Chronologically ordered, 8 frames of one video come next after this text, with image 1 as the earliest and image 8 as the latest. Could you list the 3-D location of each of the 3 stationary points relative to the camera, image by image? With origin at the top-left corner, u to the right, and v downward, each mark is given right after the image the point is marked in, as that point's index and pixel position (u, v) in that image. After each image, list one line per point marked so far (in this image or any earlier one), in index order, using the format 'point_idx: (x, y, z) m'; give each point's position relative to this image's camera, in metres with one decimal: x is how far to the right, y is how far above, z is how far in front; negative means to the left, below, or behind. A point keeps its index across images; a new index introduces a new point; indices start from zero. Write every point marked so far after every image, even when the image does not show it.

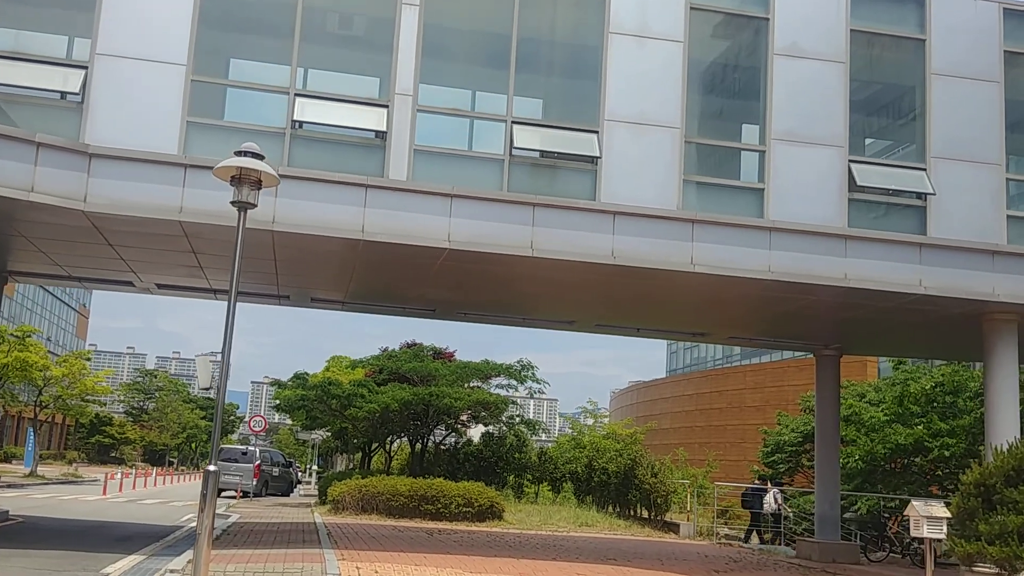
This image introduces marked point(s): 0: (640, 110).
0: (+1.9, +2.6, +14.5) m
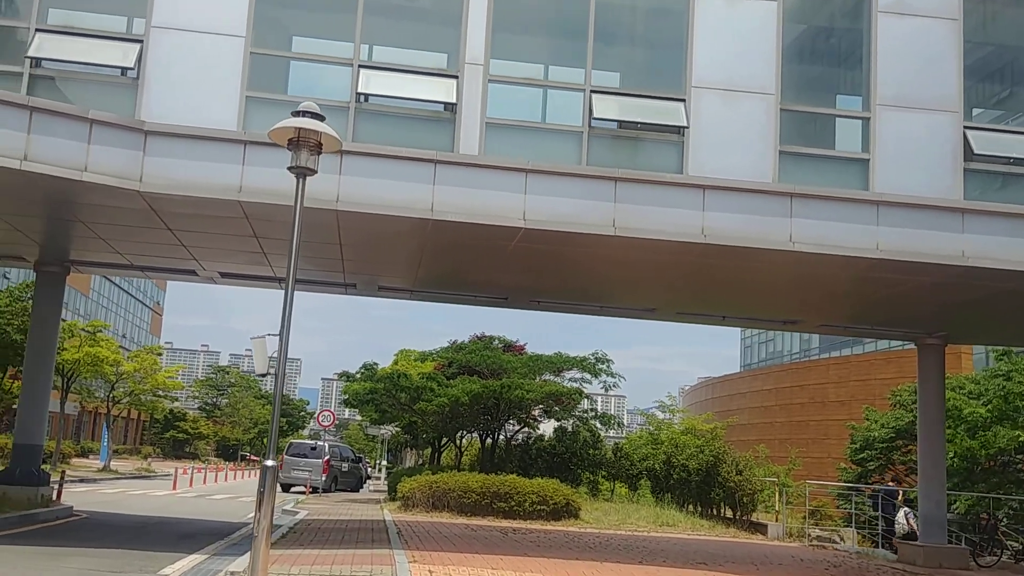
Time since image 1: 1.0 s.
0: (+2.9, +2.8, +13.3) m
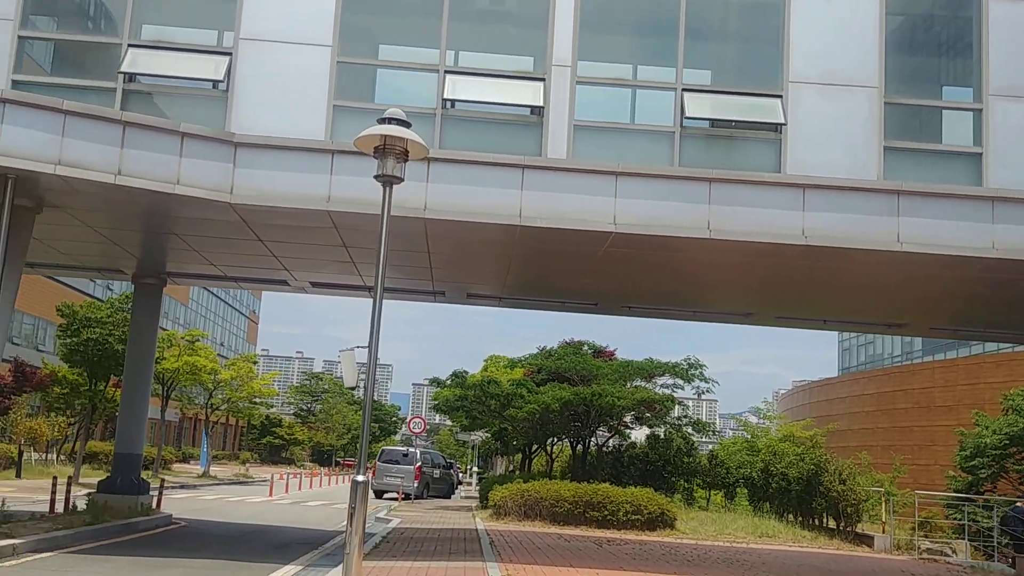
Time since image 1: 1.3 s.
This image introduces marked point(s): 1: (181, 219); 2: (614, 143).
0: (+4.0, +2.8, +12.7) m
1: (-4.5, +0.9, +13.5) m
2: (+1.3, +1.8, +12.7) m
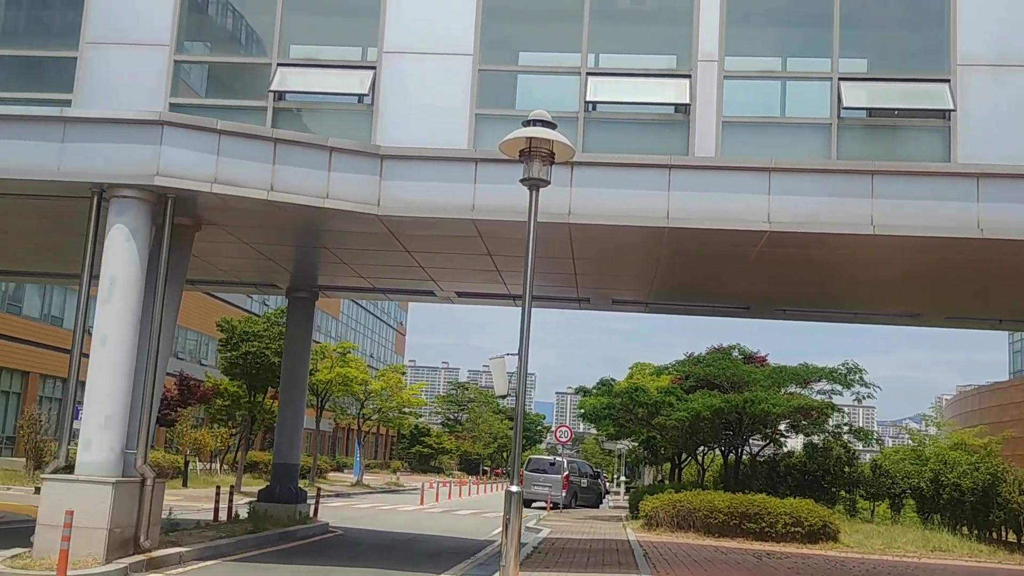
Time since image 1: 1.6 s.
0: (+5.8, +2.8, +11.8) m
1: (-2.5, +0.8, +13.7) m
2: (+3.1, +1.8, +12.2) m
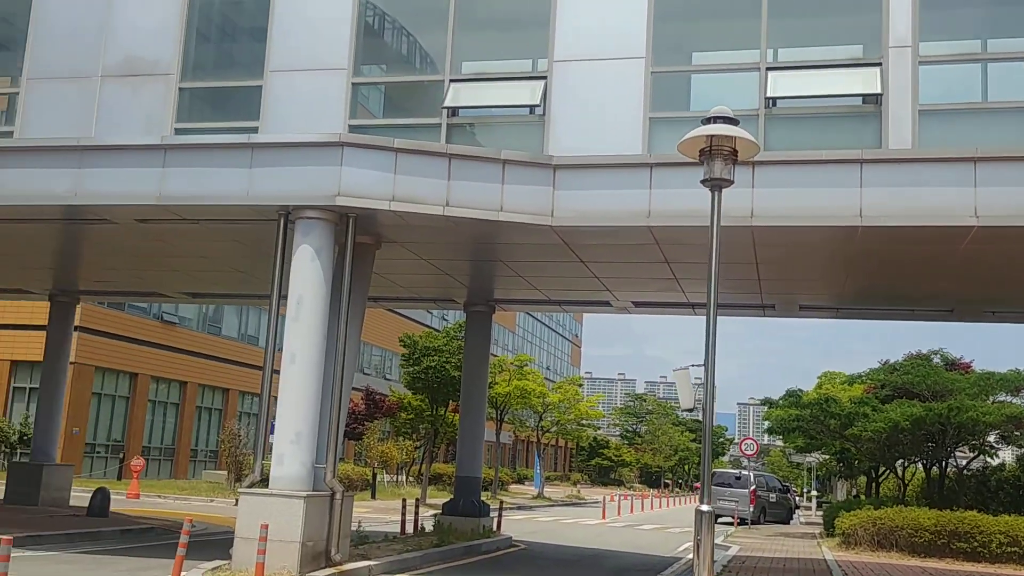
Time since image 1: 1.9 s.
0: (+7.7, +2.9, +10.4) m
1: (-0.1, +0.6, +13.7) m
2: (+5.1, +1.8, +11.2) m
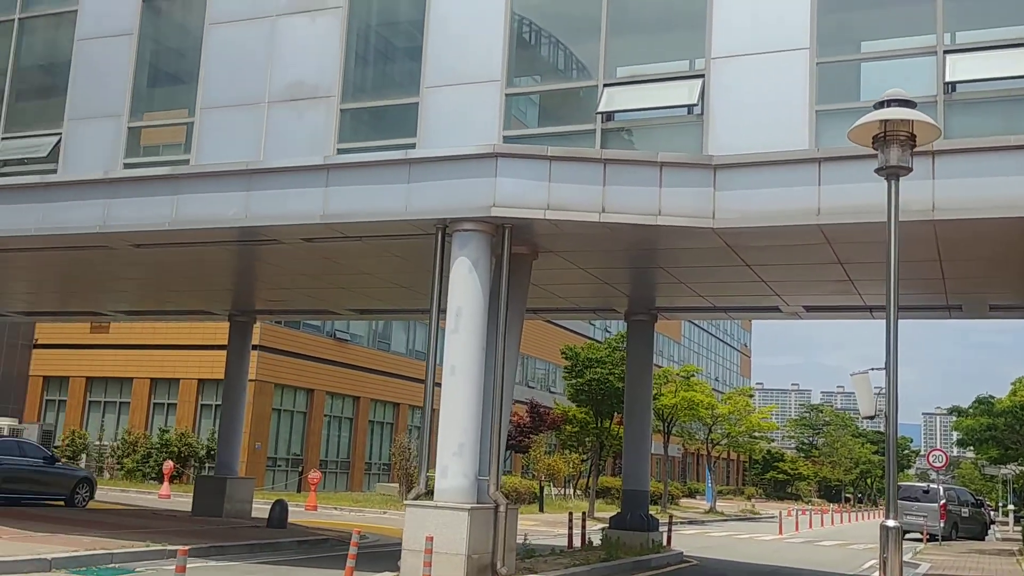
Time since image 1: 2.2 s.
0: (+9.1, +3.1, +8.8) m
1: (+2.1, +0.5, +13.3) m
2: (+6.7, +1.9, +10.0) m
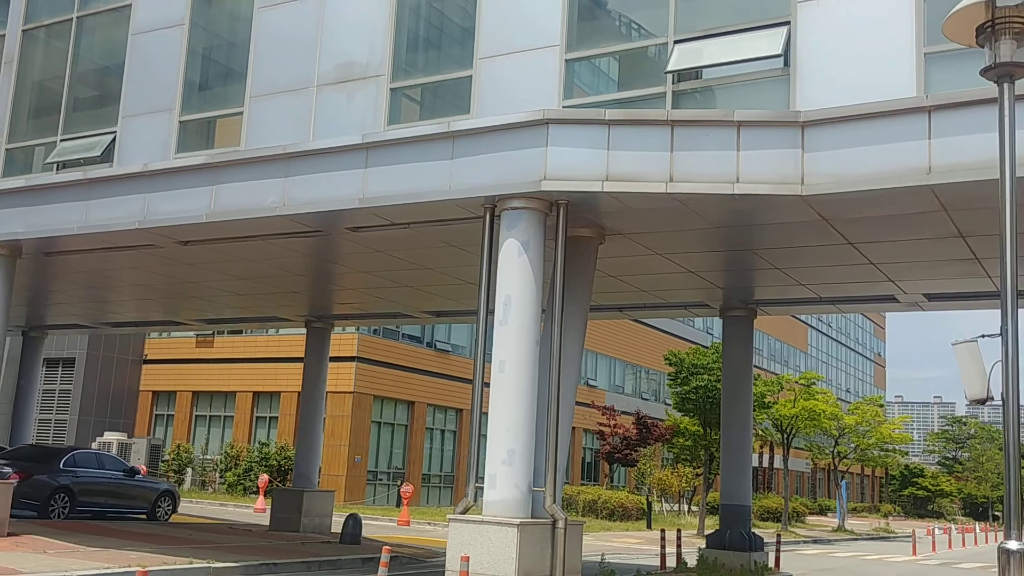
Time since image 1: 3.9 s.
0: (+9.2, +3.5, +6.3) m
1: (+2.8, +0.7, +11.6) m
2: (+7.0, +2.3, +7.8) m
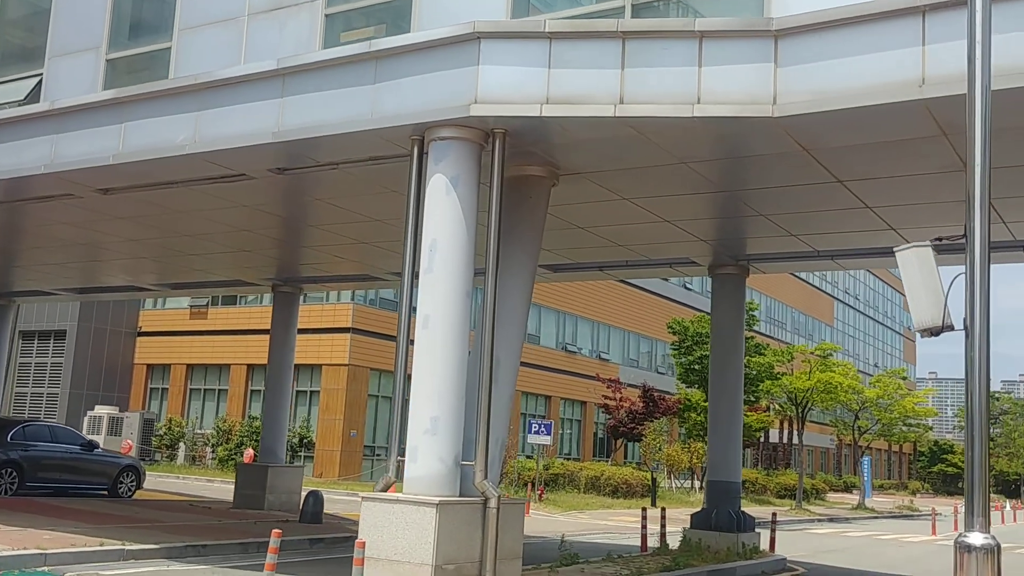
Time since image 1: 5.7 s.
0: (+8.4, +4.0, +4.5) m
1: (+2.2, +1.2, +10.1) m
2: (+6.2, +2.7, +6.1) m
